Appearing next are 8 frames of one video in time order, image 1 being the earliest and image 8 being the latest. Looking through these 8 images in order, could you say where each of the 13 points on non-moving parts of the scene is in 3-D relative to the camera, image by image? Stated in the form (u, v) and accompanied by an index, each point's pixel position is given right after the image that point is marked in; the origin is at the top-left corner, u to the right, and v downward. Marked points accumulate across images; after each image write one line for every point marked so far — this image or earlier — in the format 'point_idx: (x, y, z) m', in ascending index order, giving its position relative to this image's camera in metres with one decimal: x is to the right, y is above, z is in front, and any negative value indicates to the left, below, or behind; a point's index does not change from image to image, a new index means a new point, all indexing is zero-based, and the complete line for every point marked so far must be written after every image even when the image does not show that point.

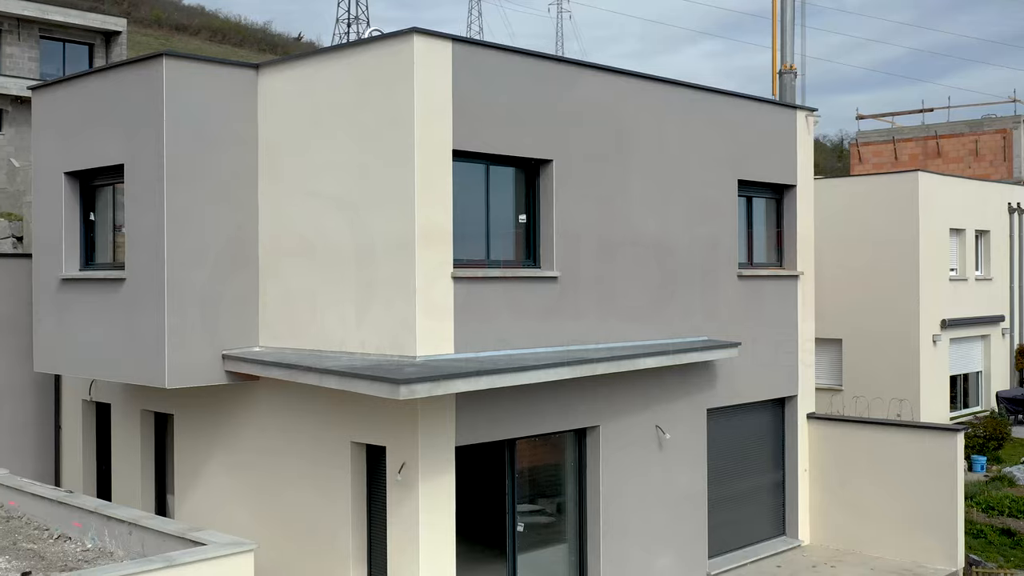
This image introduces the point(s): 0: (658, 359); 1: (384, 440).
0: (+1.6, -0.8, +10.4) m
1: (-1.2, -1.5, +8.8) m
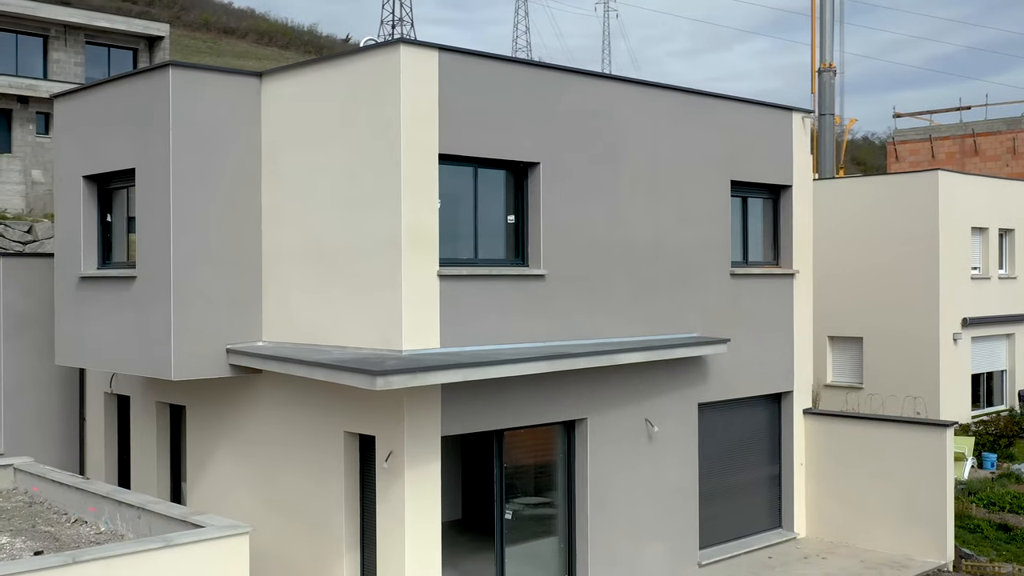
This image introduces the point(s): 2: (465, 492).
0: (+1.5, -0.8, +10.7) m
1: (-1.4, -1.4, +9.3) m
2: (-0.7, -2.9, +13.3) m
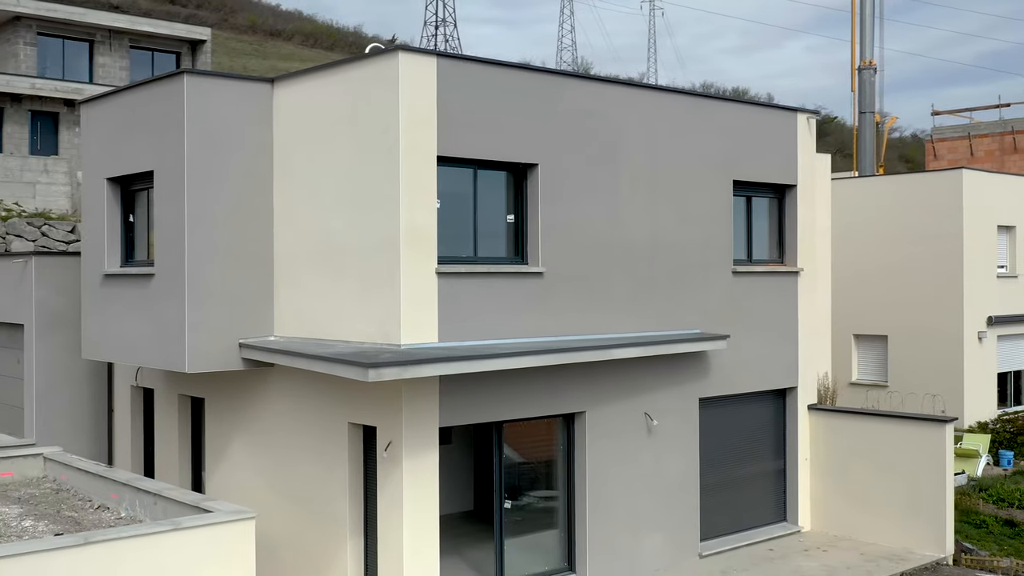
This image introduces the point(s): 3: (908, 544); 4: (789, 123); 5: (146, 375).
0: (+1.5, -0.7, +11.0) m
1: (-1.4, -1.4, +9.7) m
2: (-0.6, -2.9, +13.6) m
3: (+5.5, -3.5, +12.7) m
4: (+4.1, +2.4, +13.7) m
5: (-5.6, -1.3, +14.1) m
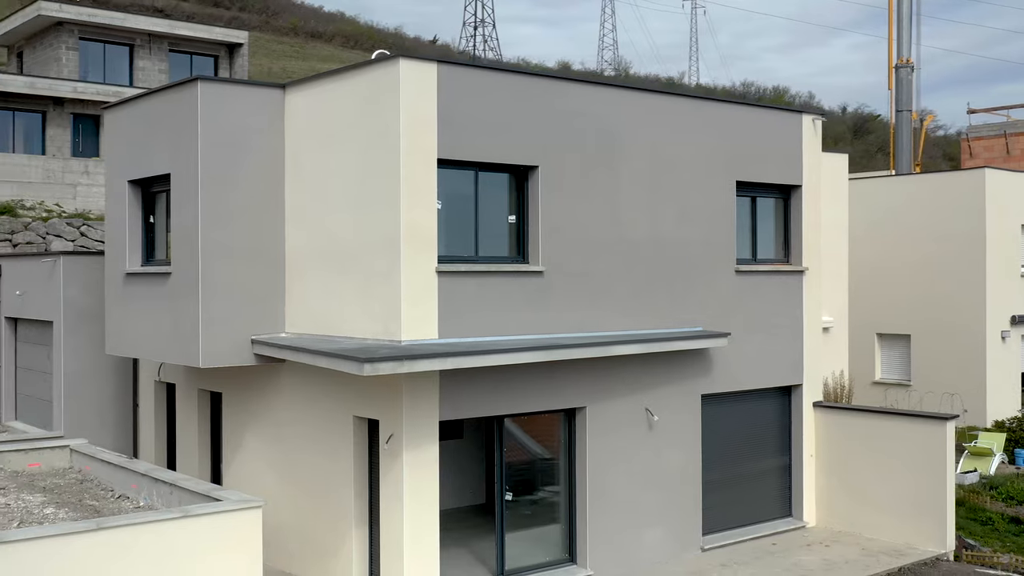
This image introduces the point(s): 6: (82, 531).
0: (+1.5, -0.7, +11.3) m
1: (-1.5, -1.4, +10.1) m
2: (-0.4, -2.9, +14.0) m
3: (+5.5, -3.5, +12.8) m
4: (+4.3, +2.4, +13.9) m
5: (-5.4, -1.3, +14.6) m
6: (-3.8, -2.2, +8.2) m
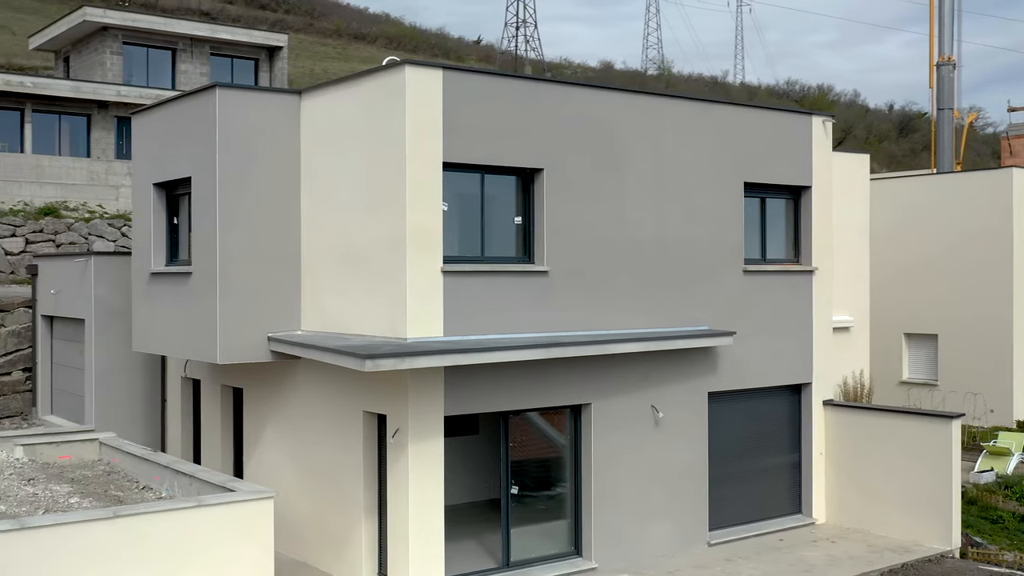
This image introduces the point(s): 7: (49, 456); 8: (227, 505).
0: (+1.6, -0.7, +11.5) m
1: (-1.4, -1.4, +10.4) m
2: (-0.2, -2.9, +14.3) m
3: (+5.7, -3.5, +12.9) m
4: (+4.4, +2.5, +14.0) m
5: (-5.2, -1.3, +15.1) m
6: (-3.9, -2.2, +8.6) m
7: (-7.0, -2.5, +13.9) m
8: (-2.9, -2.2, +9.4) m
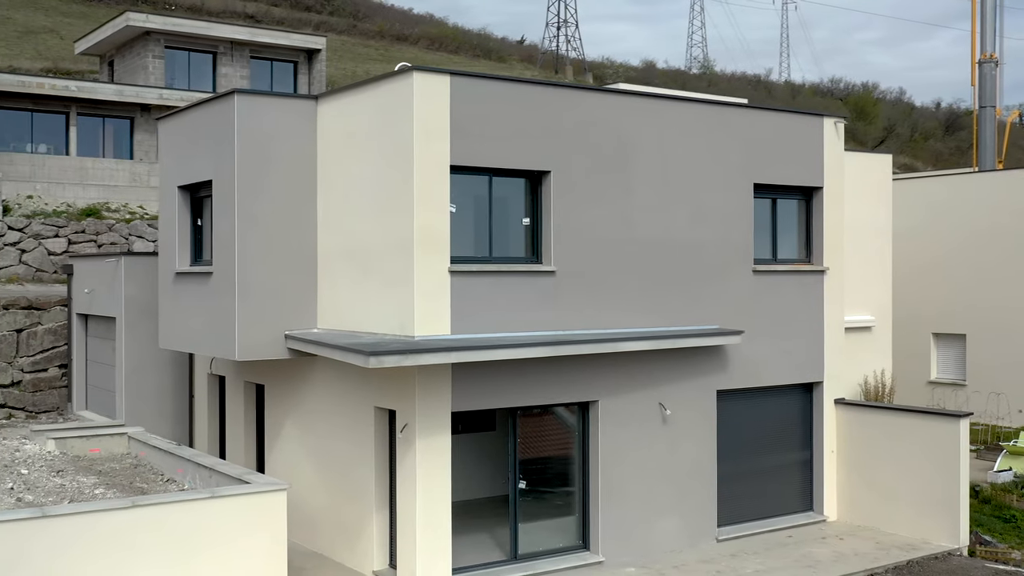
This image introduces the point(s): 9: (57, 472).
0: (+1.7, -0.7, +11.7) m
1: (-1.4, -1.4, +10.8) m
2: (0.0, -2.8, +14.6) m
3: (+5.8, -3.5, +13.0) m
4: (+4.6, +2.5, +14.1) m
5: (-5.0, -1.3, +15.6) m
6: (-3.9, -2.2, +9.1) m
7: (-6.8, -2.5, +14.5) m
8: (-2.9, -2.2, +9.8) m
9: (-6.1, -2.5, +12.4) m
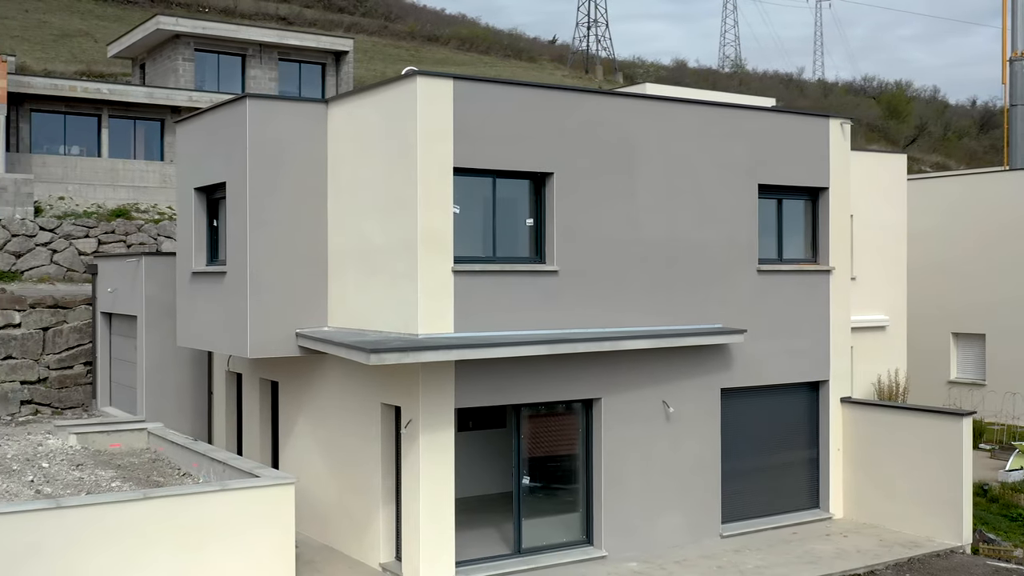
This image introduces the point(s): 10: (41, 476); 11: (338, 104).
0: (+1.7, -0.7, +11.9) m
1: (-1.4, -1.4, +11.0) m
2: (+0.1, -2.8, +14.8) m
3: (+5.9, -3.5, +13.0) m
4: (+4.8, +2.5, +14.2) m
5: (-4.8, -1.3, +16.0) m
6: (-3.9, -2.2, +9.4) m
7: (-6.7, -2.5, +14.9) m
8: (-2.9, -2.2, +10.1) m
9: (-6.1, -2.5, +12.8) m
10: (-6.1, -2.4, +12.0) m
11: (-2.4, +2.5, +12.4) m
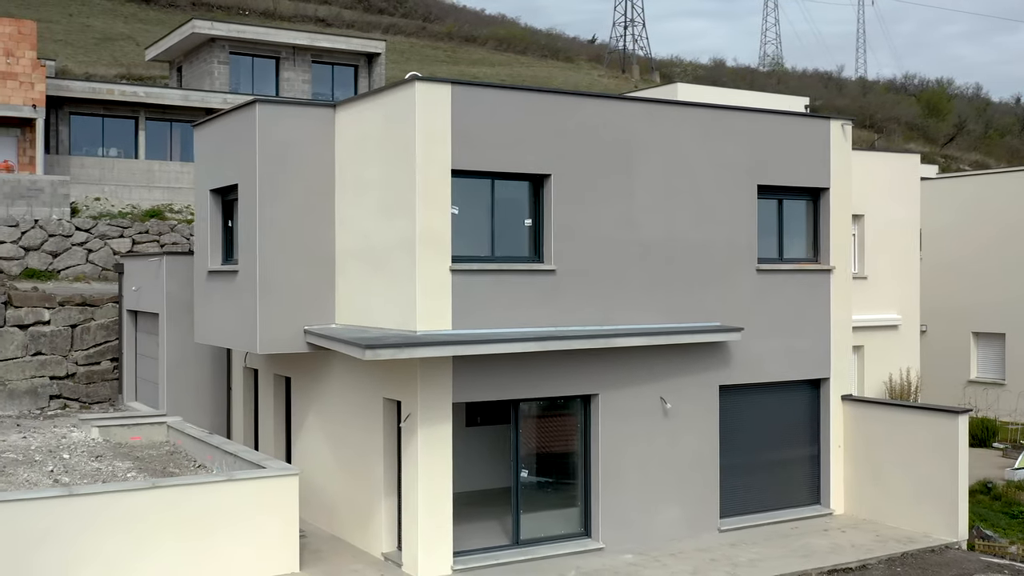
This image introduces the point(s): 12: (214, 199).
0: (+1.7, -0.7, +12.2) m
1: (-1.4, -1.3, +11.4) m
2: (+0.2, -2.8, +15.1) m
3: (+5.9, -3.5, +13.2) m
4: (+4.8, +2.5, +14.3) m
5: (-4.7, -1.2, +16.5) m
6: (-4.0, -2.1, +9.9) m
7: (-6.6, -2.5, +15.5) m
8: (-3.0, -2.2, +10.6) m
9: (-6.0, -2.4, +13.4) m
10: (-6.1, -2.4, +12.6) m
11: (-2.3, +2.5, +12.8) m
12: (-4.8, +1.4, +14.7) m
